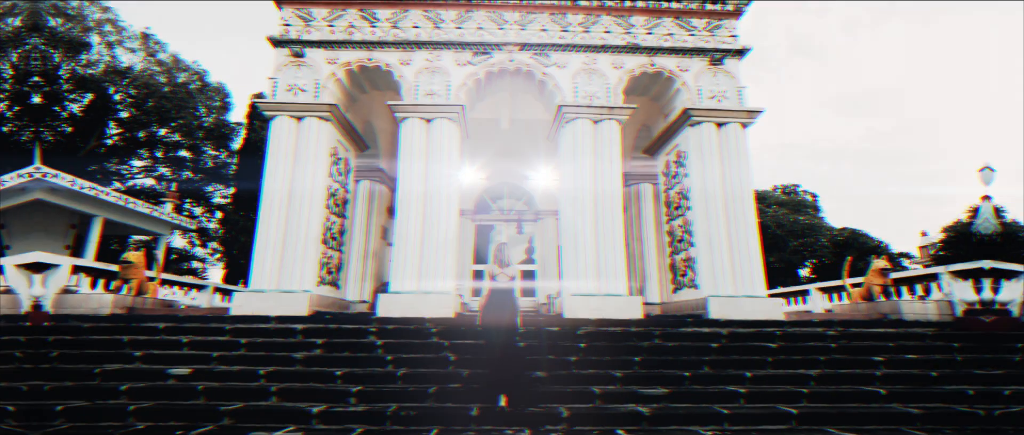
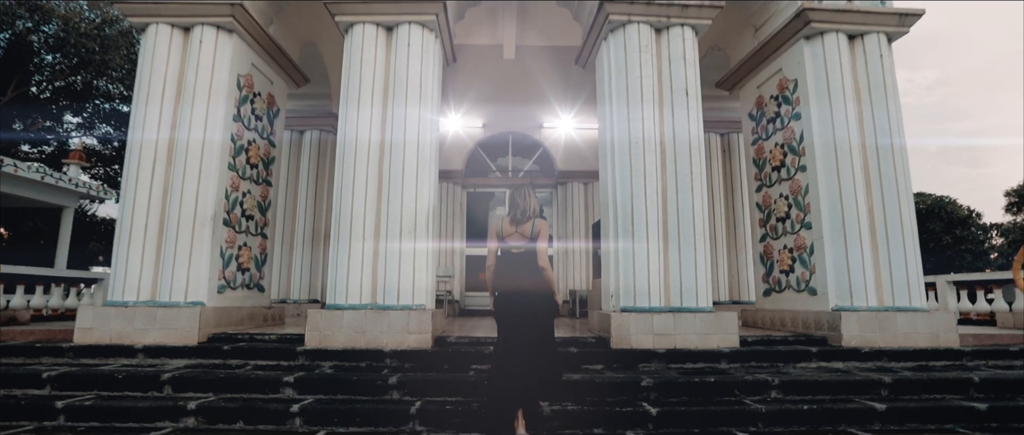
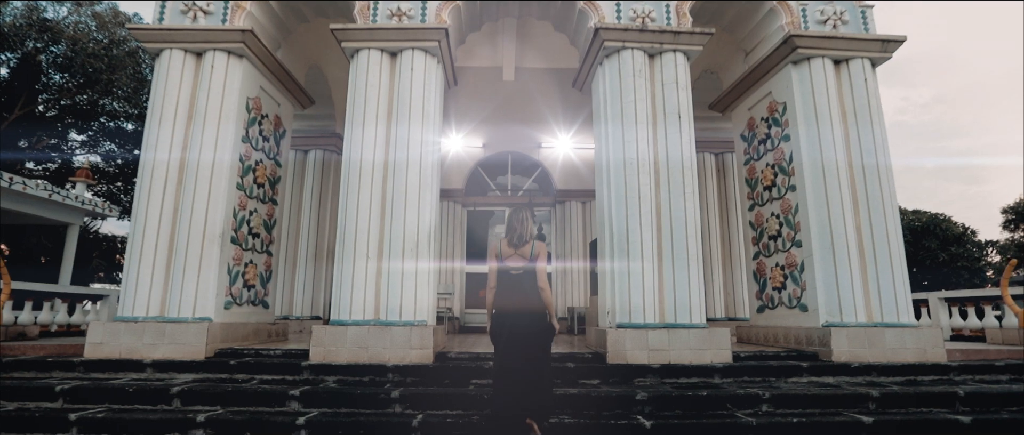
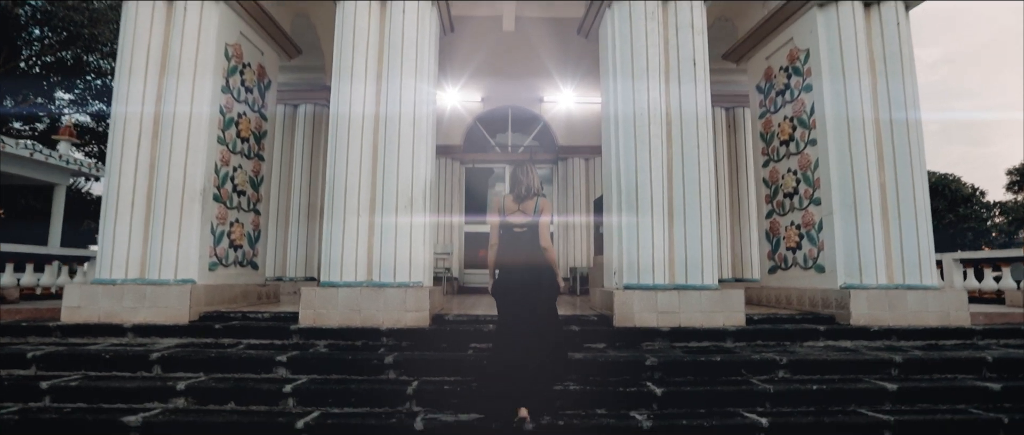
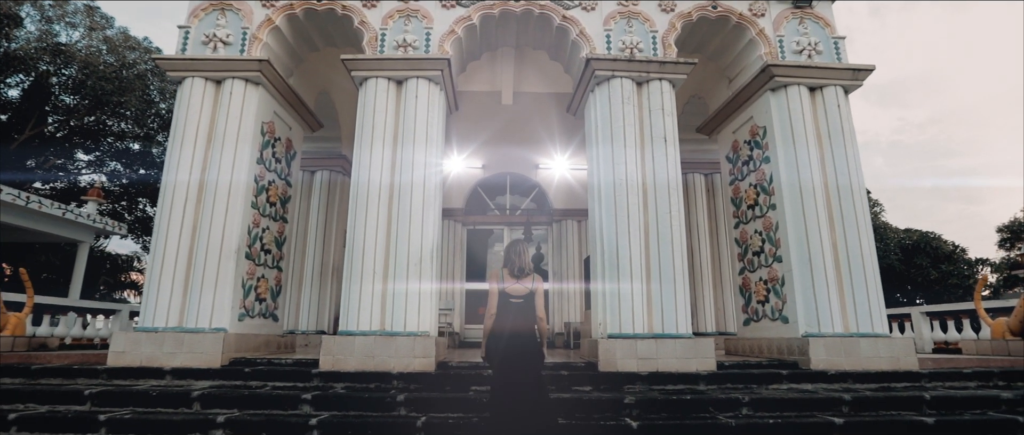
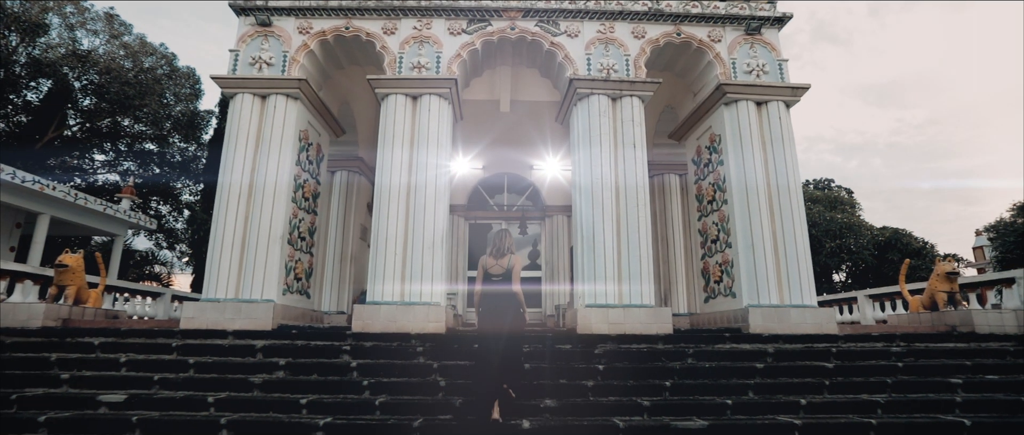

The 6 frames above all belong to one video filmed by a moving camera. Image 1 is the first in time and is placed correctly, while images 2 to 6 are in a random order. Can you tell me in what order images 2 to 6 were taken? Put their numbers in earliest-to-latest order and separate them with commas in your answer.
6, 5, 3, 2, 4
